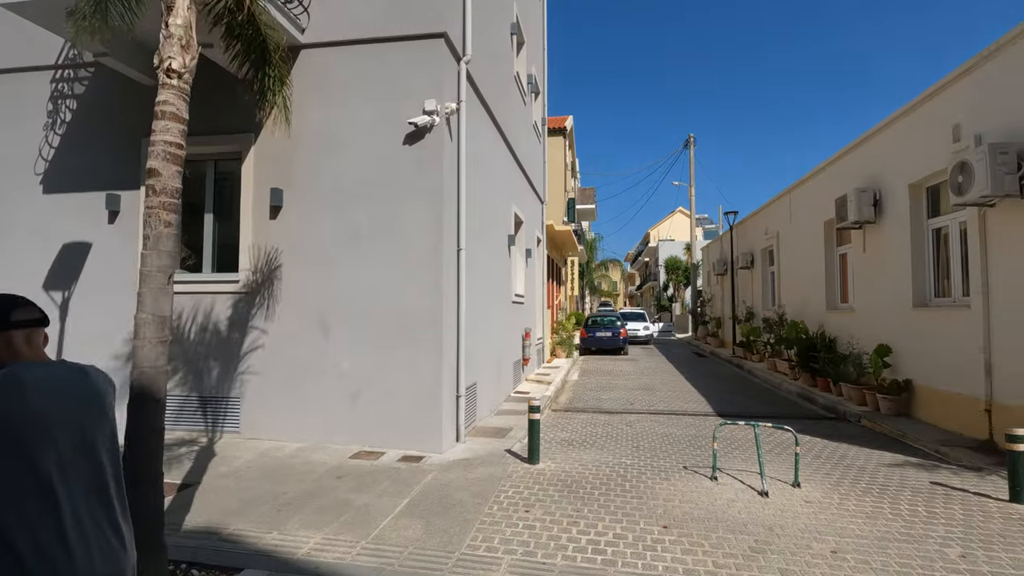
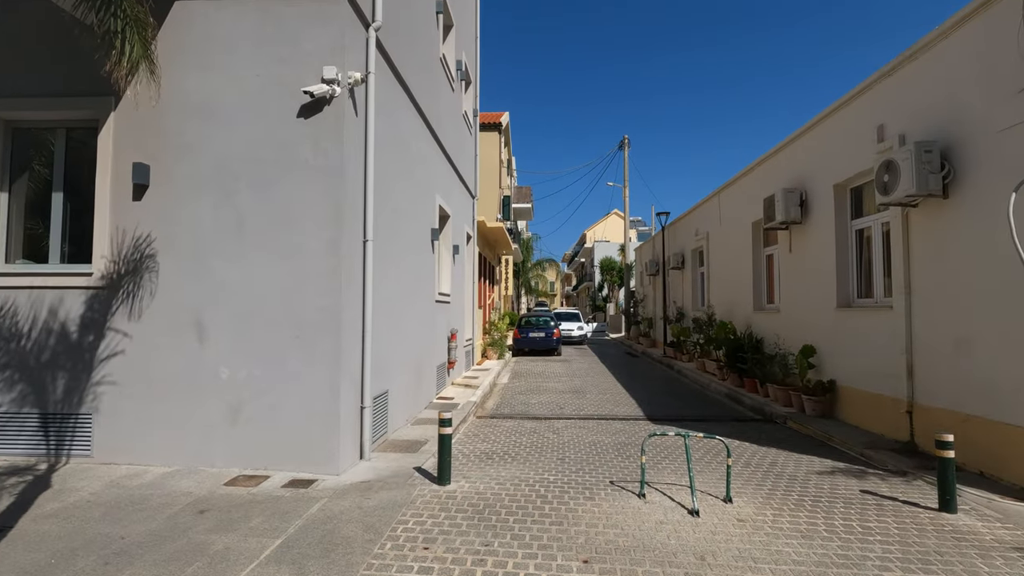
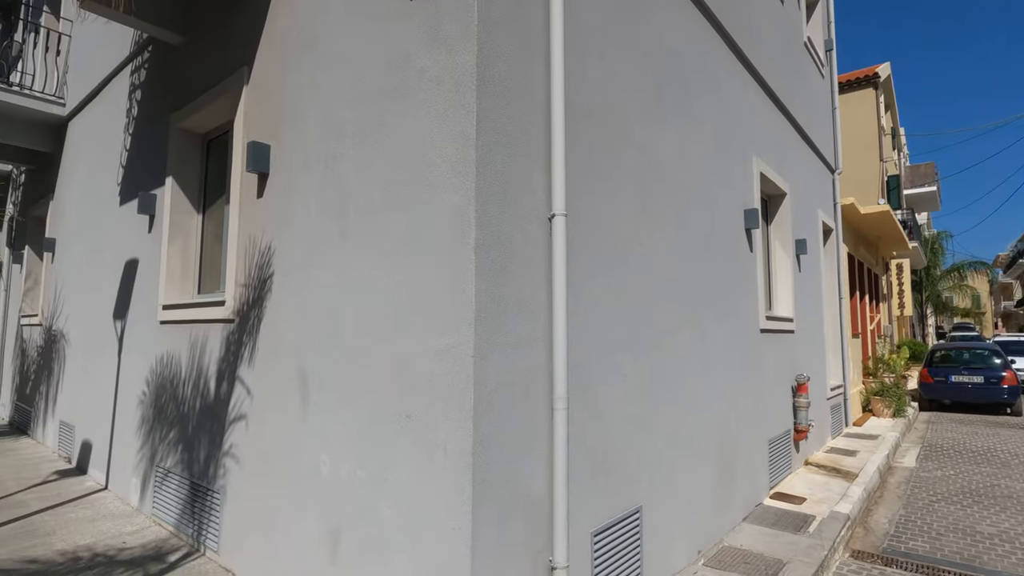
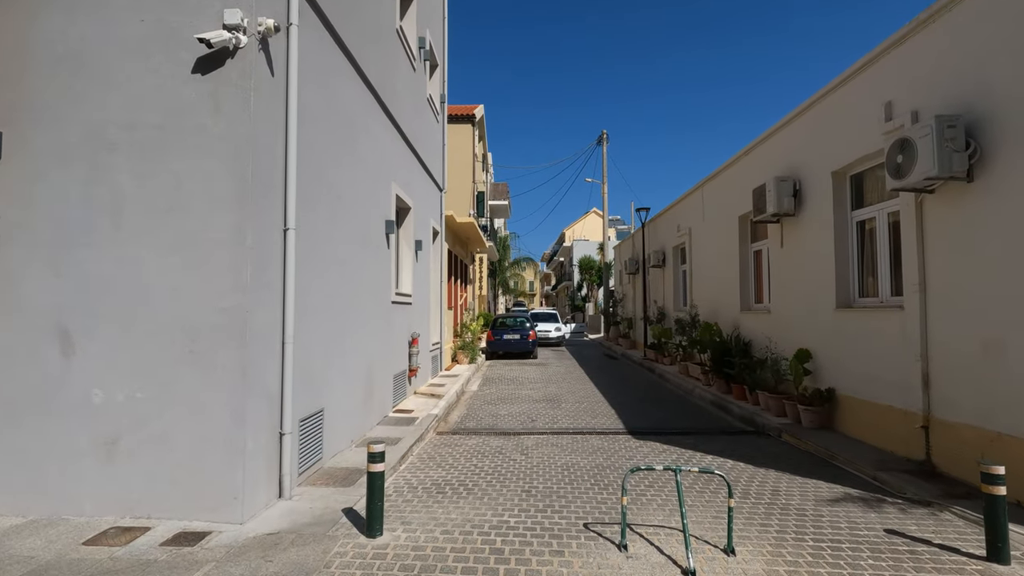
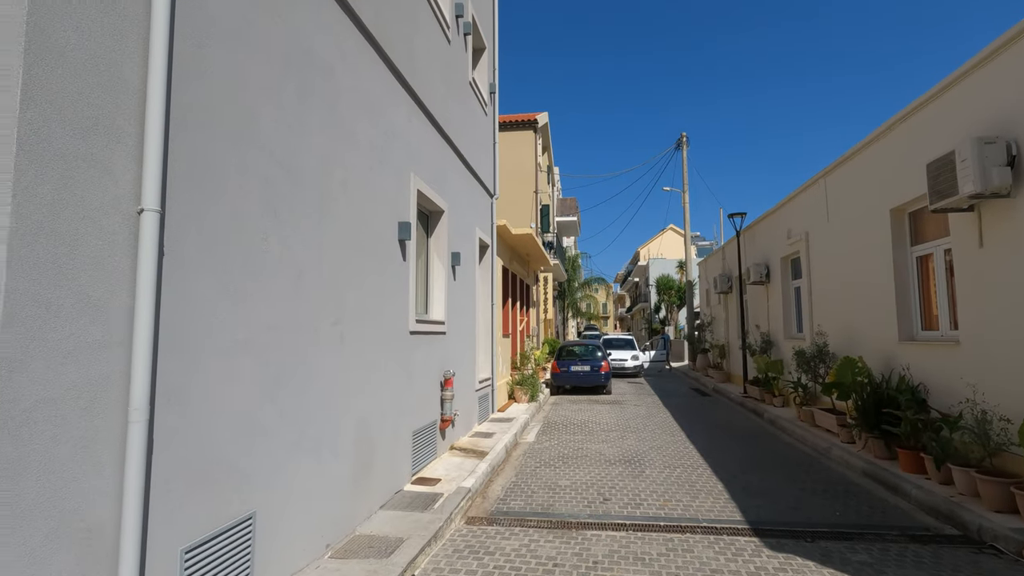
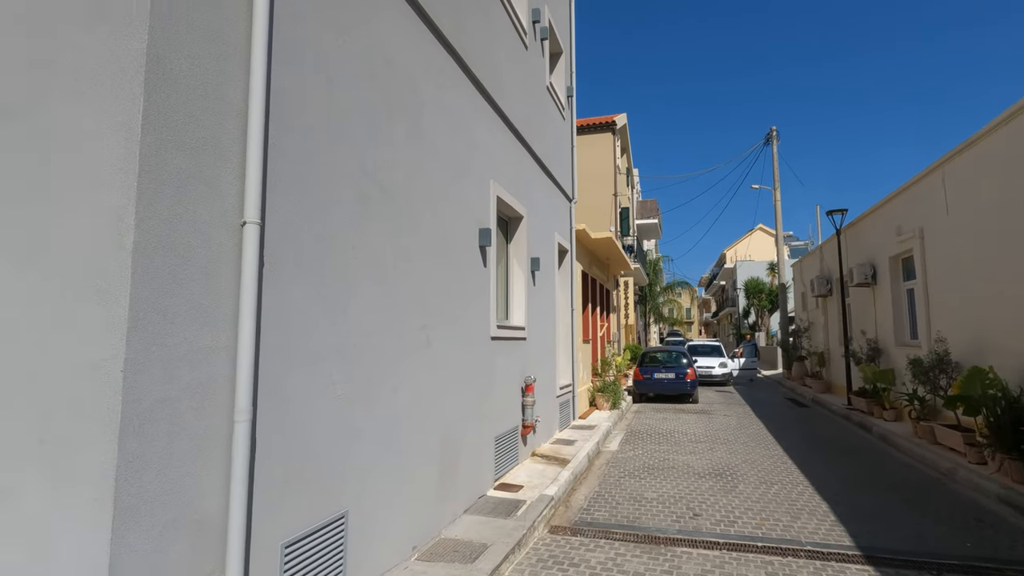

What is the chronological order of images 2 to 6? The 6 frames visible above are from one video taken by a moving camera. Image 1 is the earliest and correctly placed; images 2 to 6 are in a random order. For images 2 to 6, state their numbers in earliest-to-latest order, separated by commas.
2, 4, 5, 6, 3
